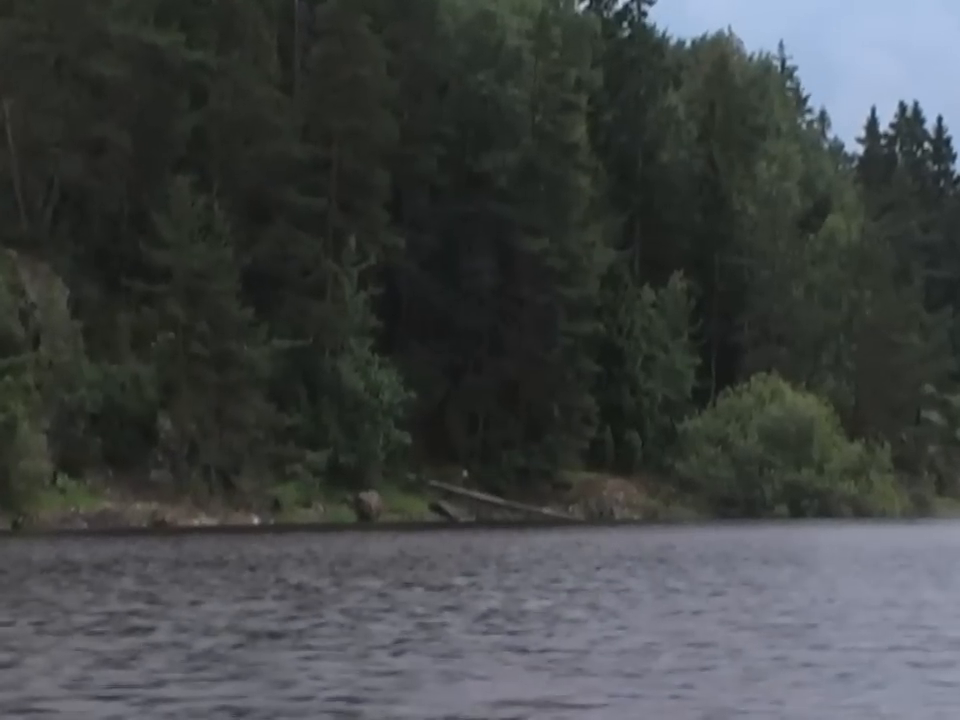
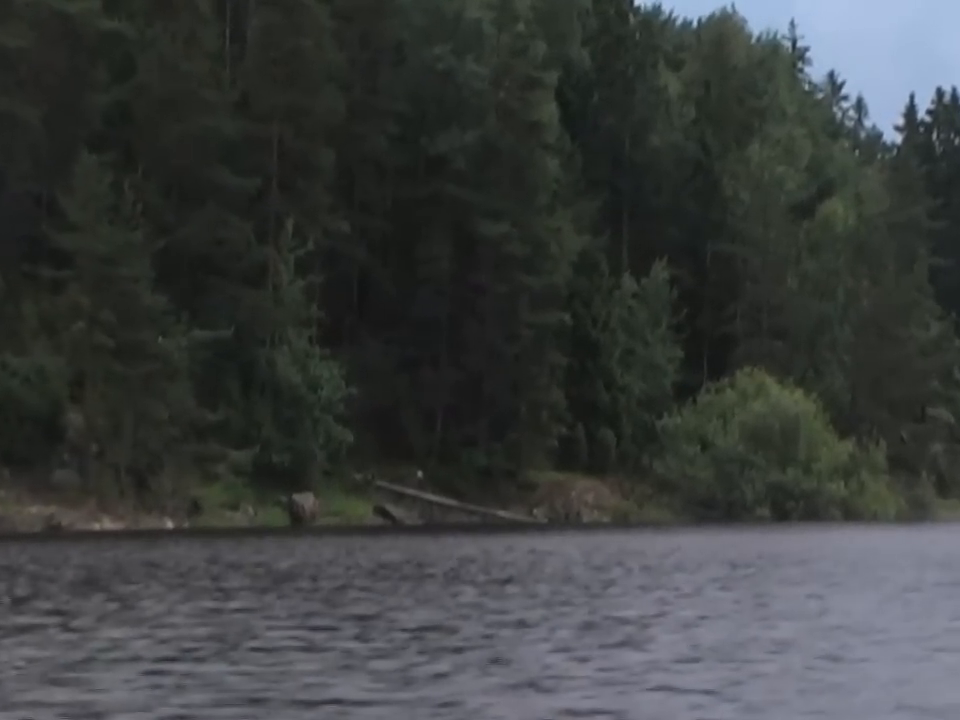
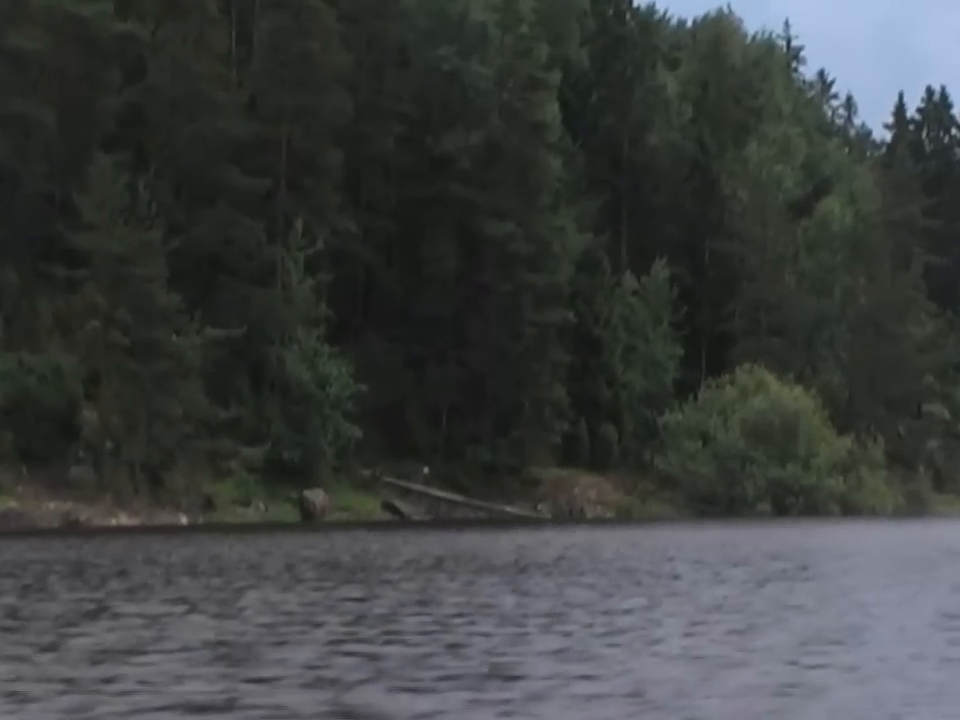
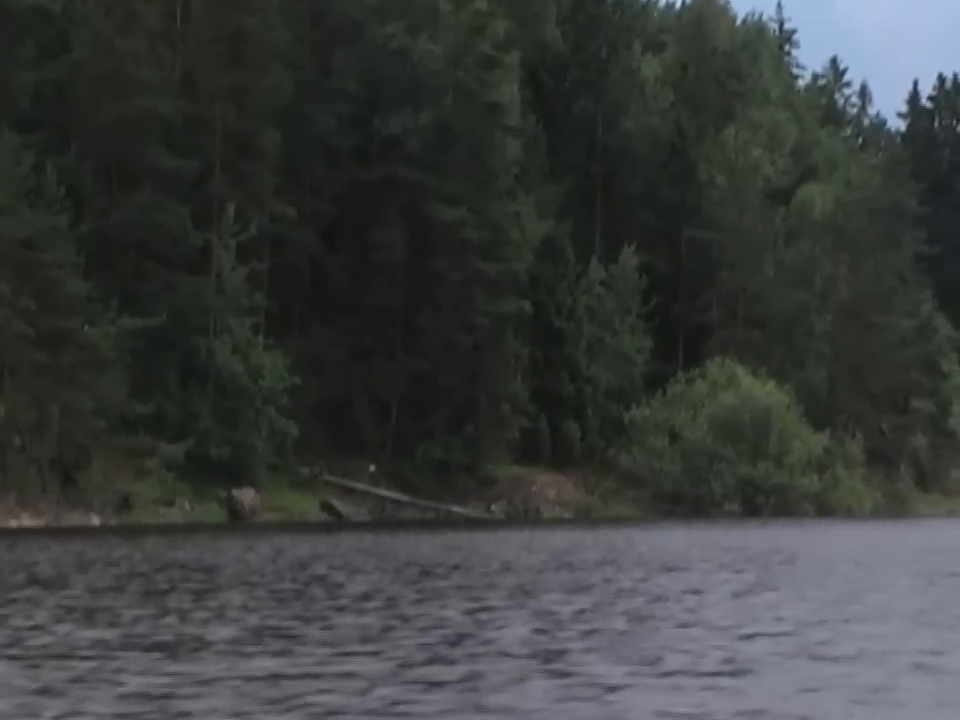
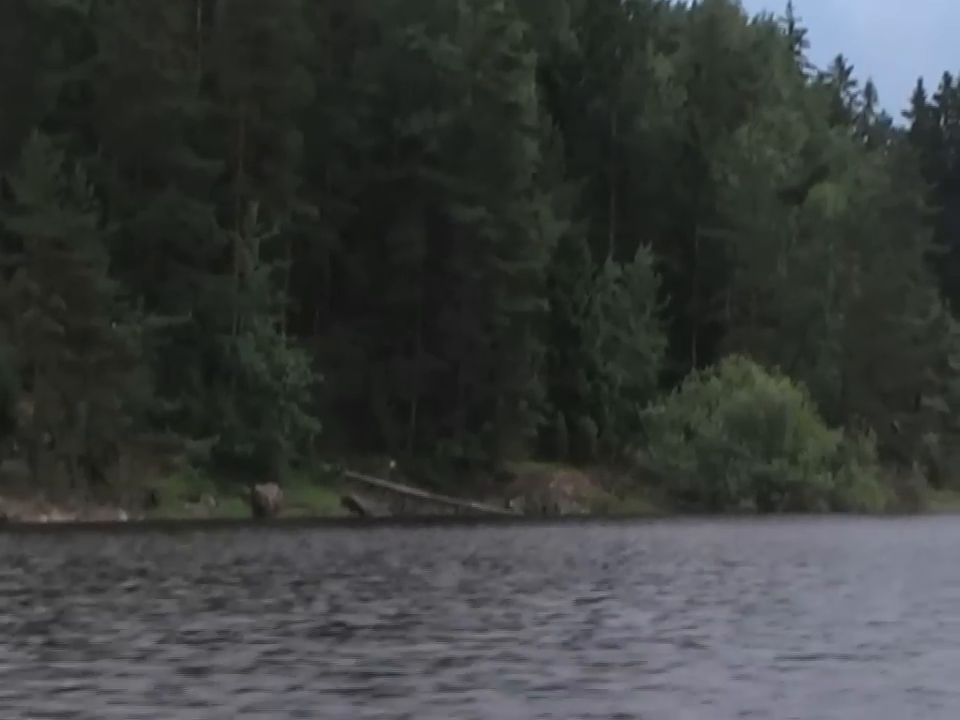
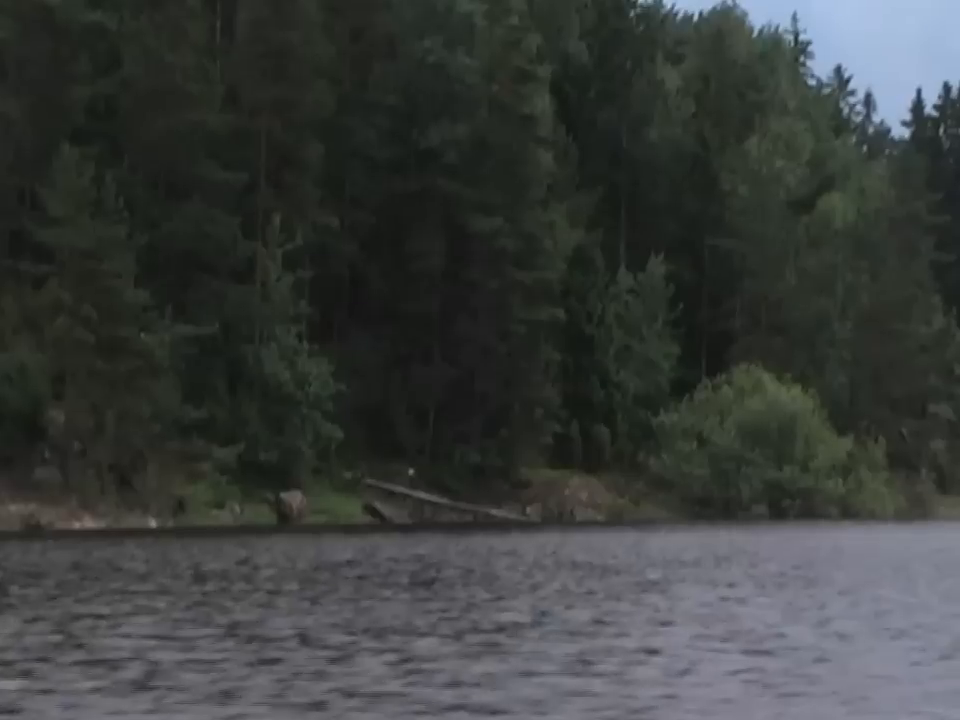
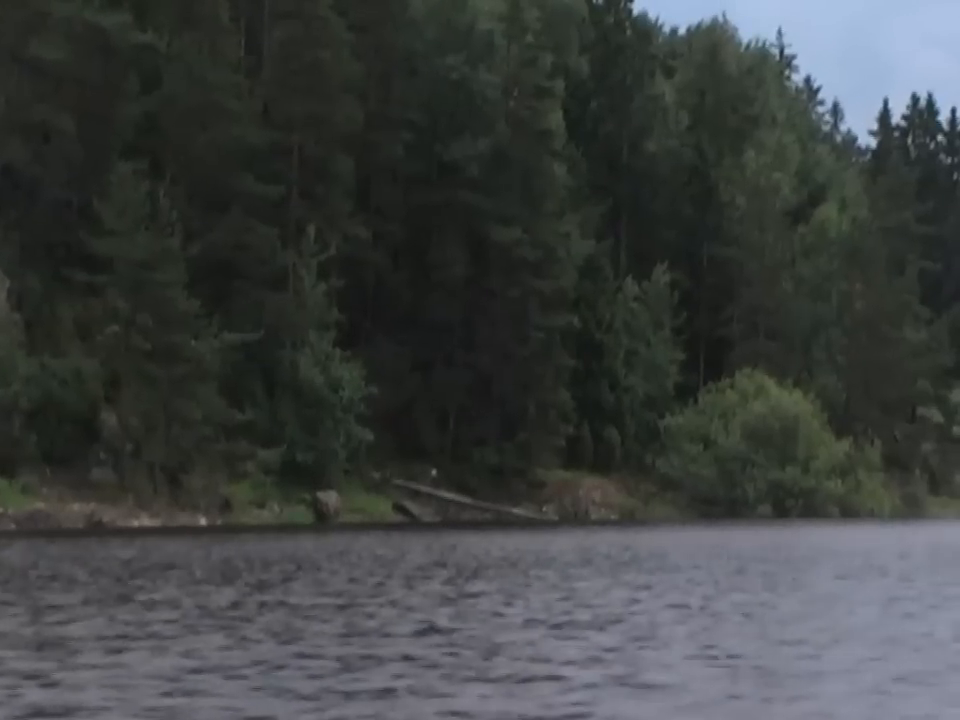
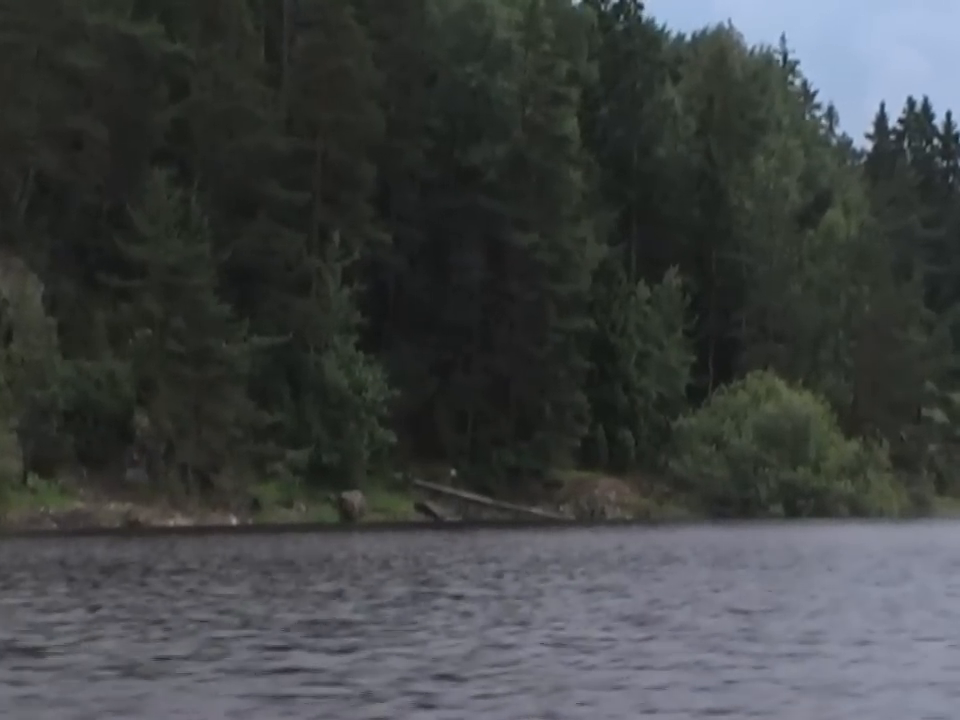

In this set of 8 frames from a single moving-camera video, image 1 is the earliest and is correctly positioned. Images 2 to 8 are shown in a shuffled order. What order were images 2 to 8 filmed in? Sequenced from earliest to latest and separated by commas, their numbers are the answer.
8, 7, 3, 2, 6, 5, 4
